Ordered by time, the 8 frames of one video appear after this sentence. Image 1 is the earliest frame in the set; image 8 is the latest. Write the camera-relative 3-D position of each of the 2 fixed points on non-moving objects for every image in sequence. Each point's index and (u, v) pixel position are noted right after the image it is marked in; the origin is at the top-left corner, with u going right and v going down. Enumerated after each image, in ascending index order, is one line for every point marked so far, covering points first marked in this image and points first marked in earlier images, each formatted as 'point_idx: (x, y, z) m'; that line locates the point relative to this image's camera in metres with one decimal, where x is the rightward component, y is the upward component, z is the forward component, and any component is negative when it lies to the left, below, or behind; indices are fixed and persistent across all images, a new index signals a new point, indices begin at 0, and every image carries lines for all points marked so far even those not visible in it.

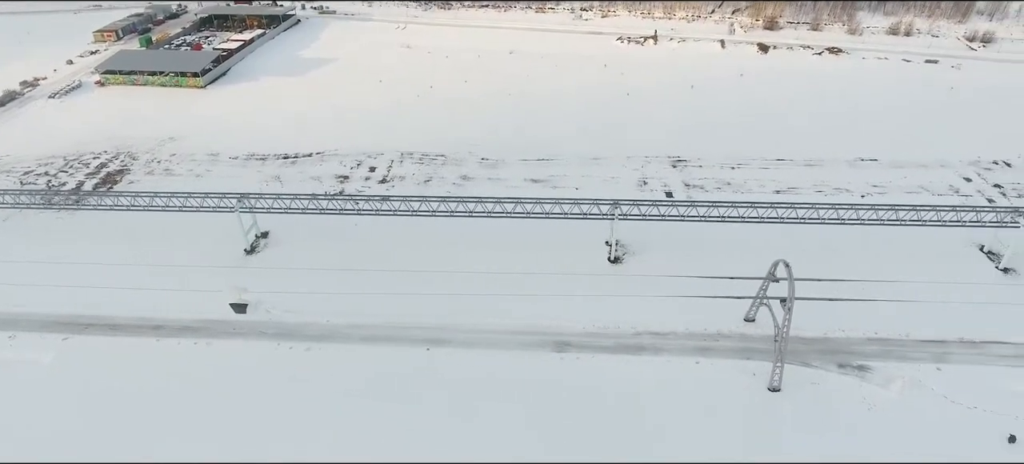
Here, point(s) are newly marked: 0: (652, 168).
0: (+3.4, +1.6, +15.4) m
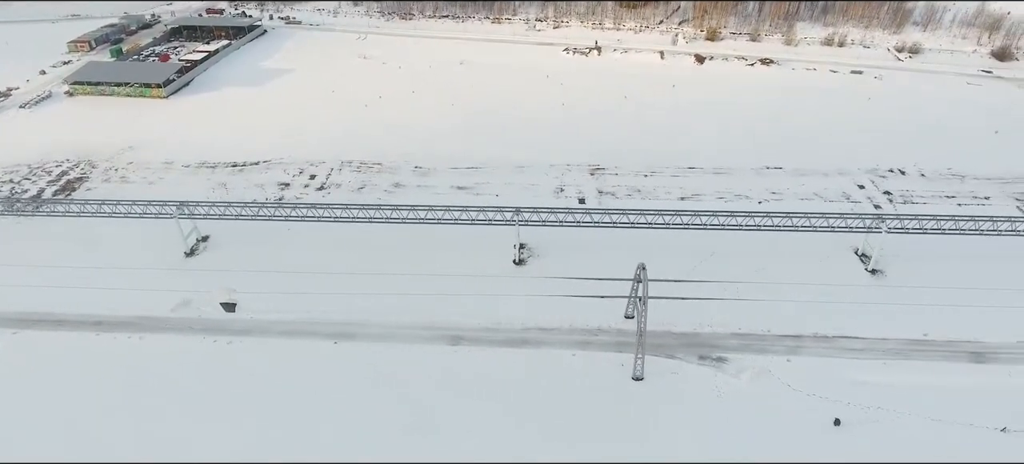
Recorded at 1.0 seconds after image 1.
0: (+1.5, +1.5, +16.6) m
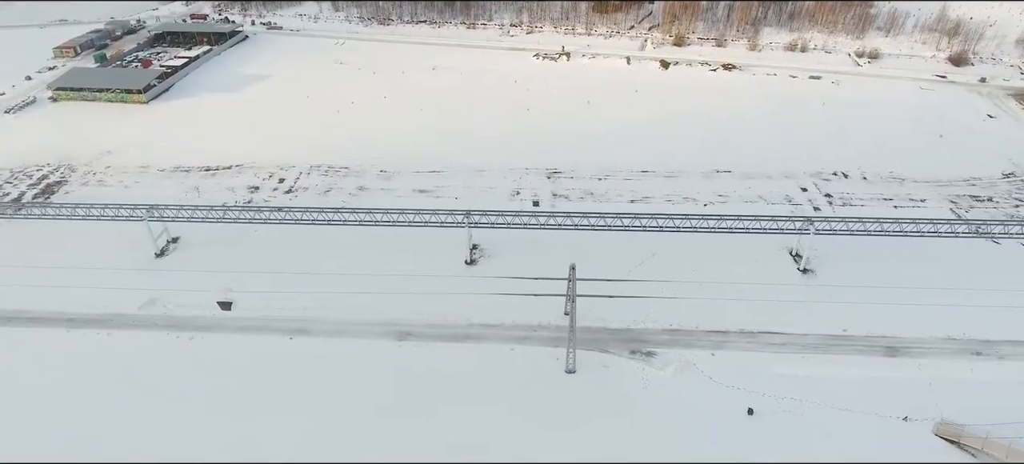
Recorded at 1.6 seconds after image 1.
0: (+0.5, +1.4, +17.4) m
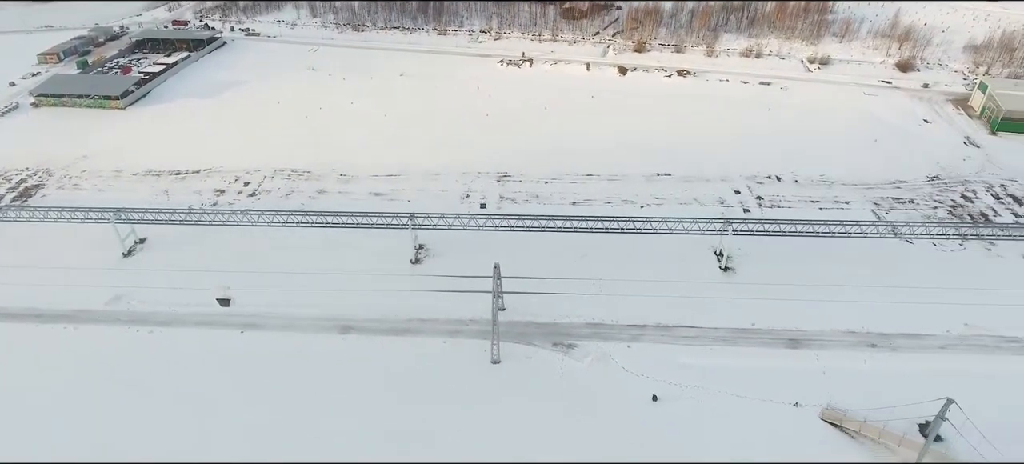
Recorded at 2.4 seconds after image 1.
0: (-1.0, +1.4, +18.4) m
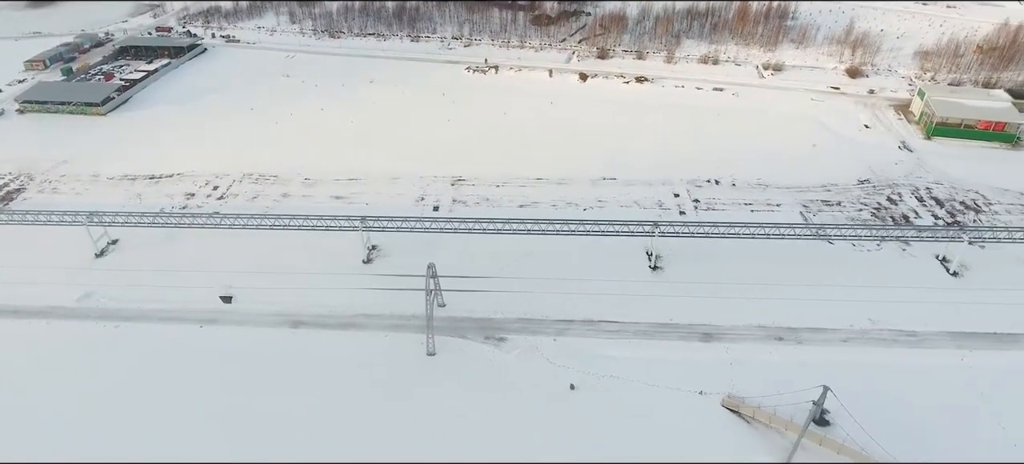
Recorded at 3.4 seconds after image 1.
0: (-2.4, +1.4, +19.4) m
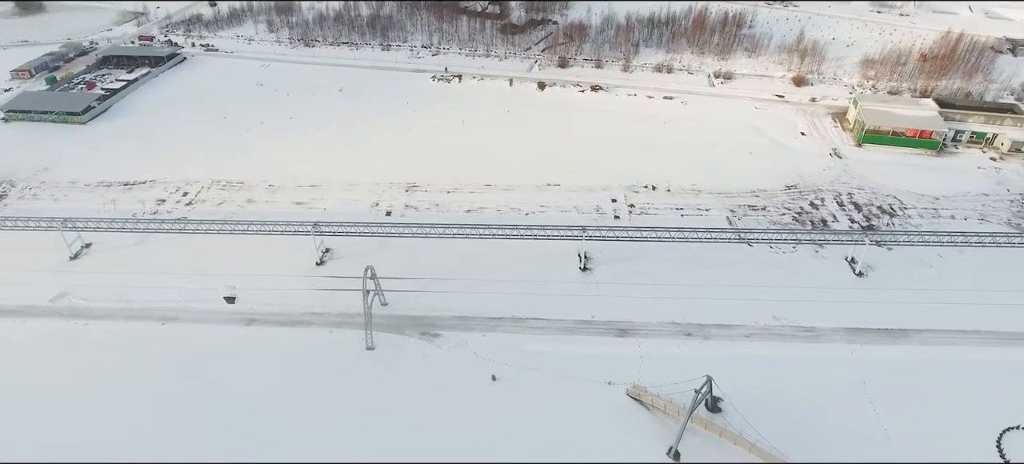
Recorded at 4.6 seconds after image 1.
0: (-4.0, +1.3, +20.8) m
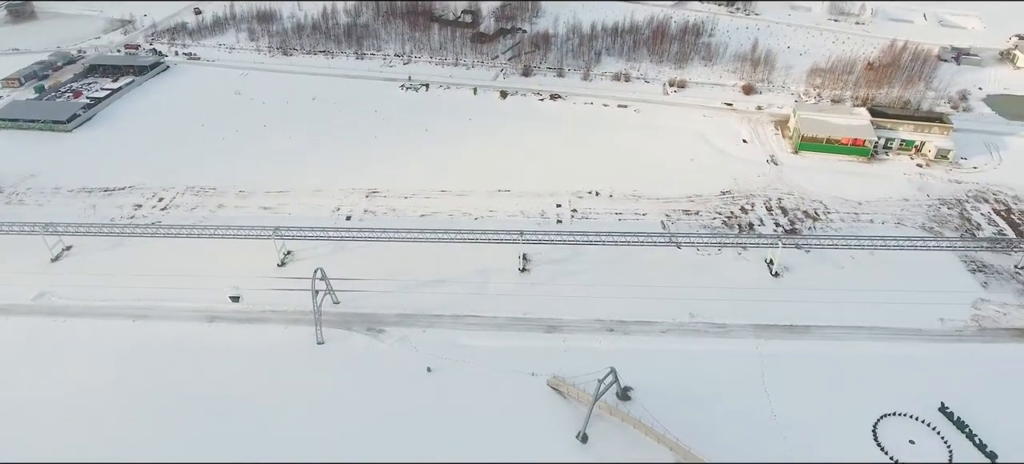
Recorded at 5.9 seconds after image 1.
0: (-5.7, +1.2, +22.3) m
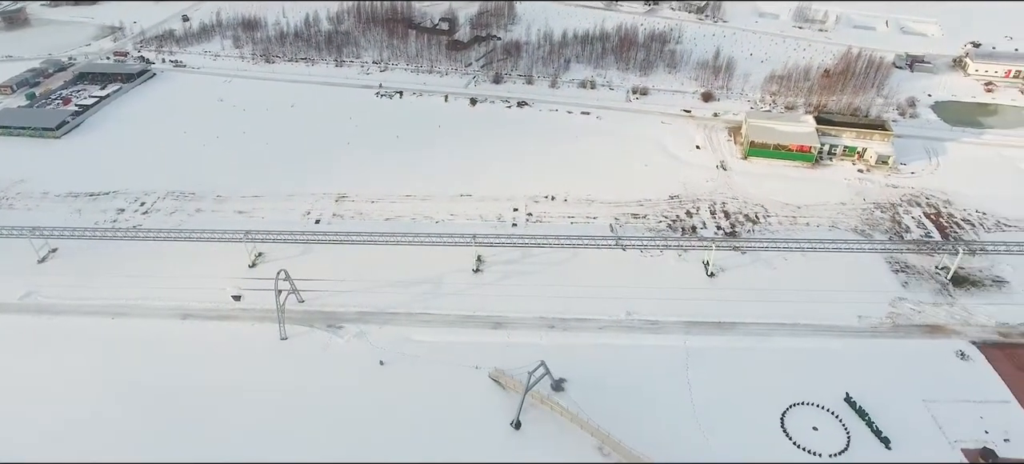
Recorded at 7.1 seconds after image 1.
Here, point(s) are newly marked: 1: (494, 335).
0: (-7.1, +1.1, +23.6) m
1: (-0.5, -2.9, +18.0) m
